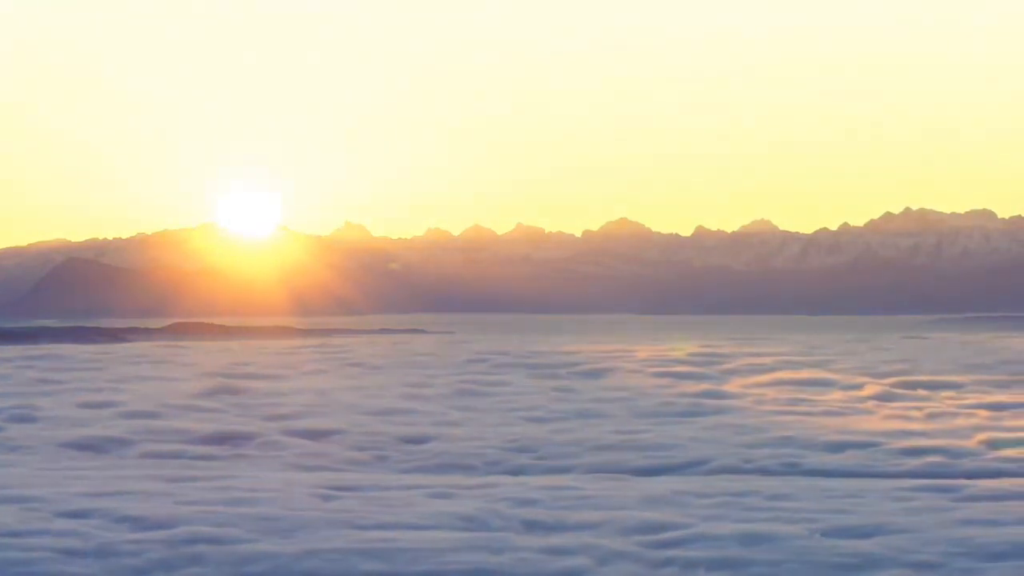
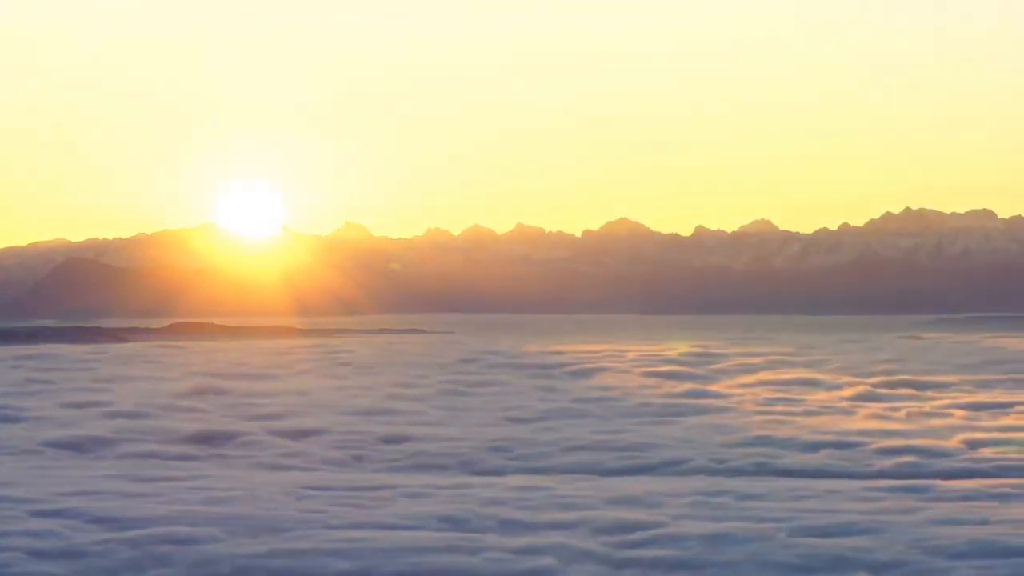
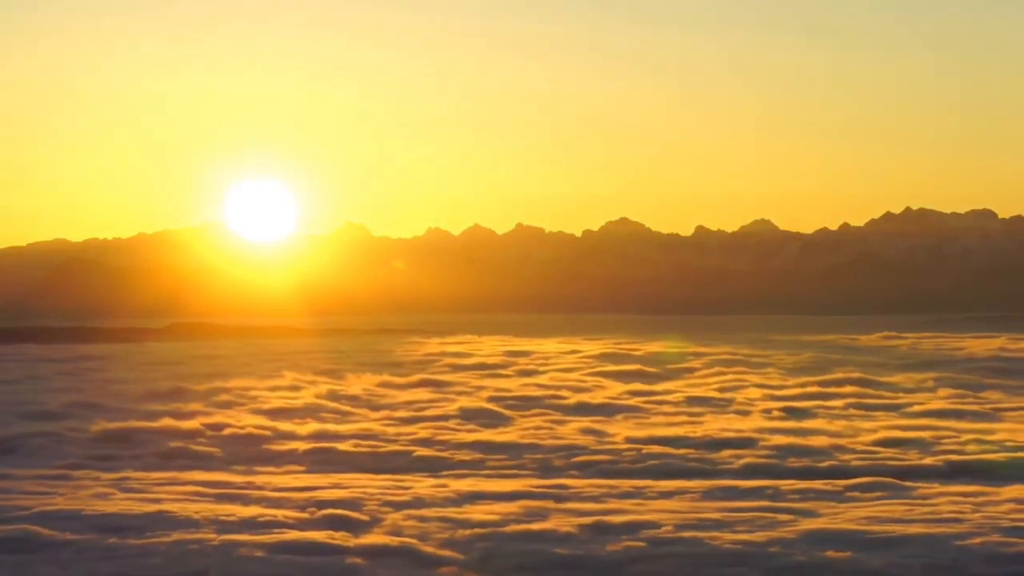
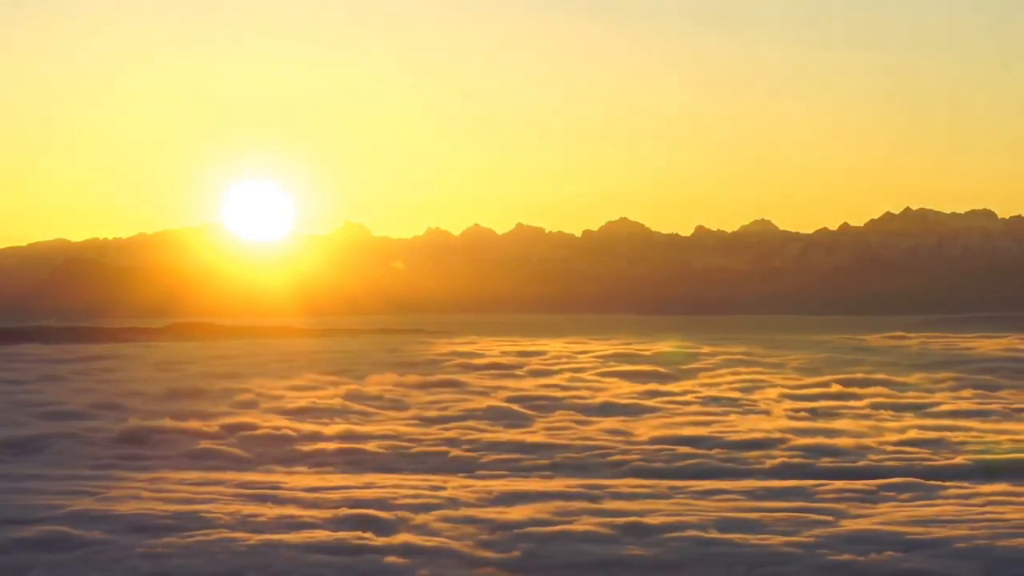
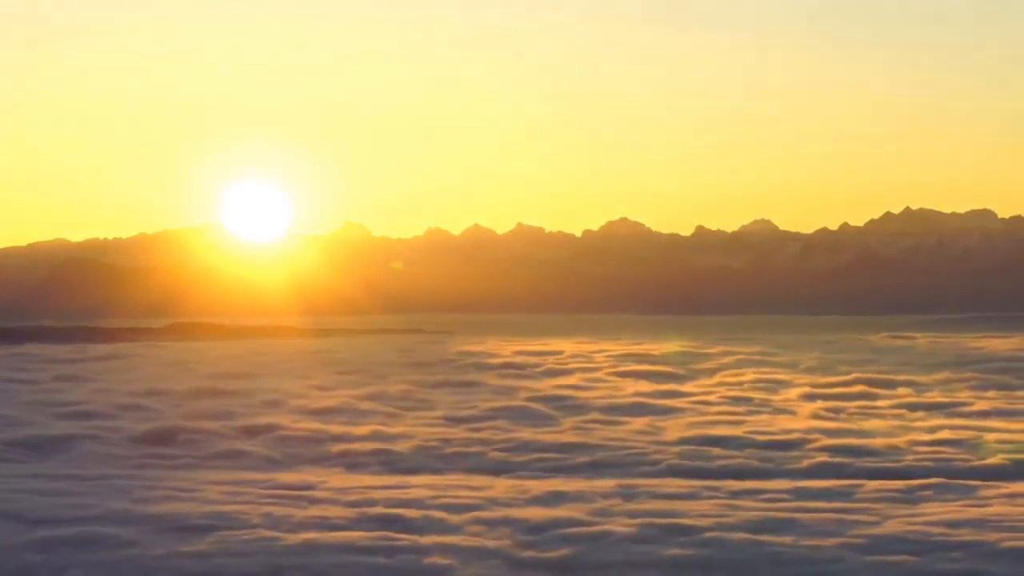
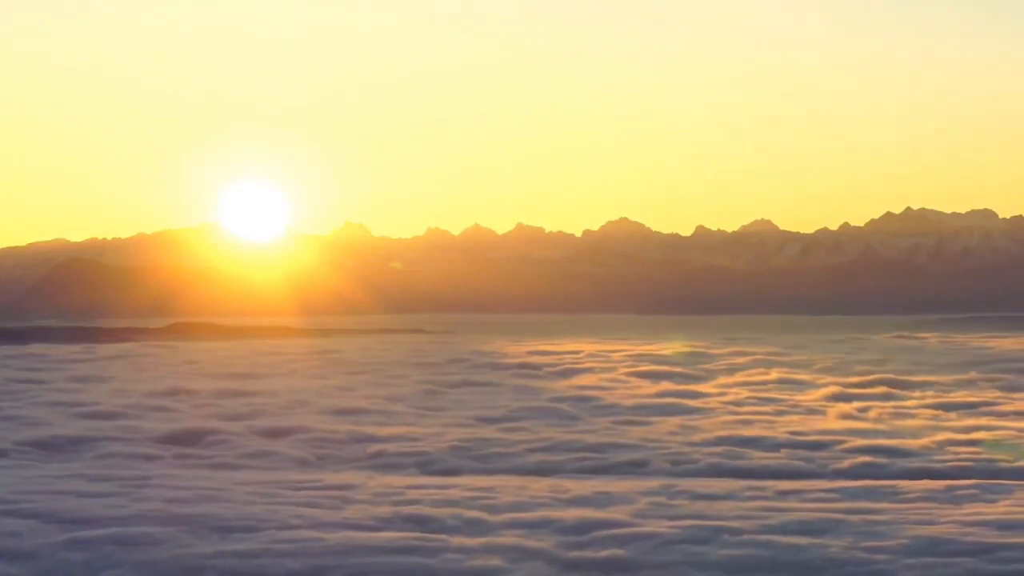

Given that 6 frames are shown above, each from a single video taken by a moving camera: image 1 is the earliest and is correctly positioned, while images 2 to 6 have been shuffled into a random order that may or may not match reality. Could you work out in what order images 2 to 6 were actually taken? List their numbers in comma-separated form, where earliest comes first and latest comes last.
2, 6, 5, 4, 3
